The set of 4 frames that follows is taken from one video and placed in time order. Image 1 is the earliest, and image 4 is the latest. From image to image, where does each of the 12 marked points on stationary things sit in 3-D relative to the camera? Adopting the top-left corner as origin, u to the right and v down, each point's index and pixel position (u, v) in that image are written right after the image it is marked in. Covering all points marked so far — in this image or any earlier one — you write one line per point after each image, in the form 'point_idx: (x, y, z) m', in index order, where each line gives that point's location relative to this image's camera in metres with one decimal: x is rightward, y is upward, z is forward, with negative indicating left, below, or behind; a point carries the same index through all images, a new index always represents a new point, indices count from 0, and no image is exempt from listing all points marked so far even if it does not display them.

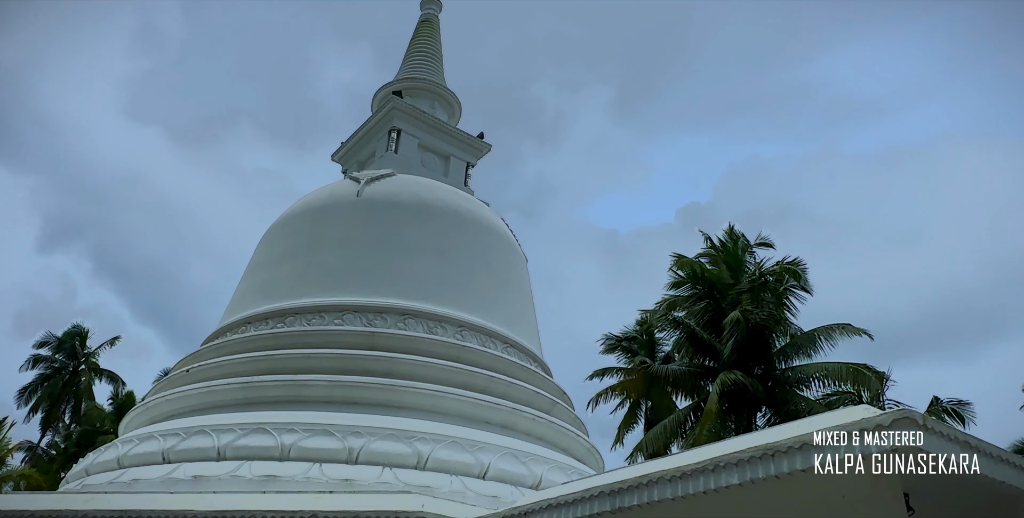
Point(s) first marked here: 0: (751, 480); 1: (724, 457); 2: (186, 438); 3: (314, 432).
0: (+1.1, -1.0, +3.1) m
1: (+1.0, -1.0, +3.3) m
2: (-2.9, -1.6, +5.9) m
3: (-1.7, -1.5, +5.8) m
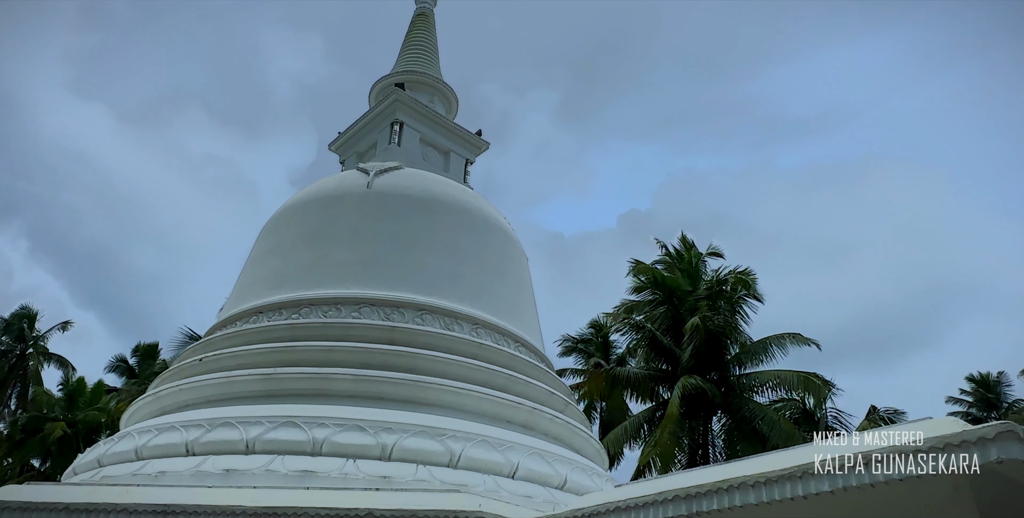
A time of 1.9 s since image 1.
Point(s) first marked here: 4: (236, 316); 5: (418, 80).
0: (+1.6, -1.1, +3.2) m
1: (+1.5, -1.0, +3.3) m
2: (-2.6, -1.5, +5.7) m
3: (-1.4, -1.4, +5.7) m
4: (-3.2, -0.7, +7.7) m
5: (-1.6, +3.0, +11.2) m
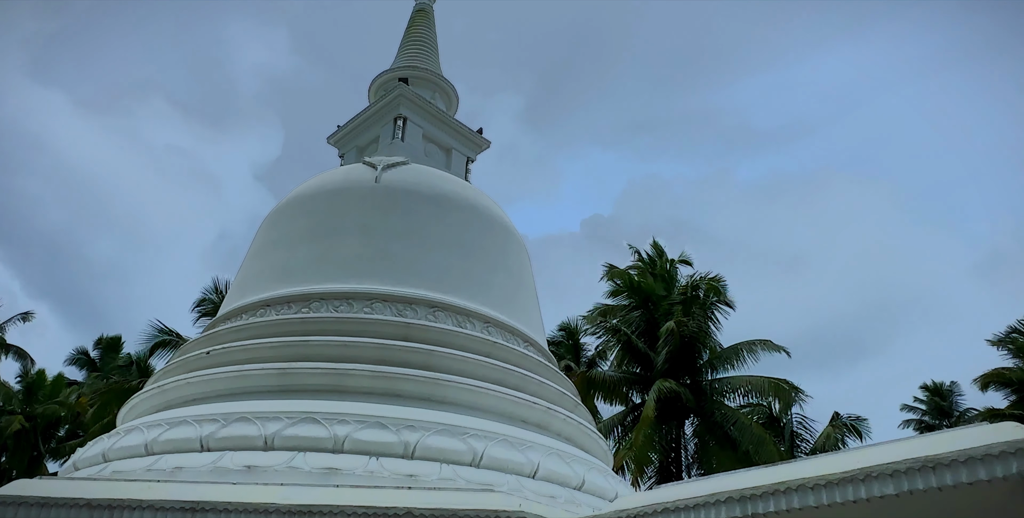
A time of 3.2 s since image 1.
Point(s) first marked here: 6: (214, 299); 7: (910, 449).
0: (+1.9, -1.1, +3.2) m
1: (+1.8, -1.0, +3.3) m
2: (-2.3, -1.4, +5.5) m
3: (-1.2, -1.4, +5.6) m
4: (-3.0, -0.6, +7.5) m
5: (-1.5, +3.0, +11.1) m
6: (-8.8, -1.2, +19.4) m
7: (+2.0, -0.9, +3.3) m
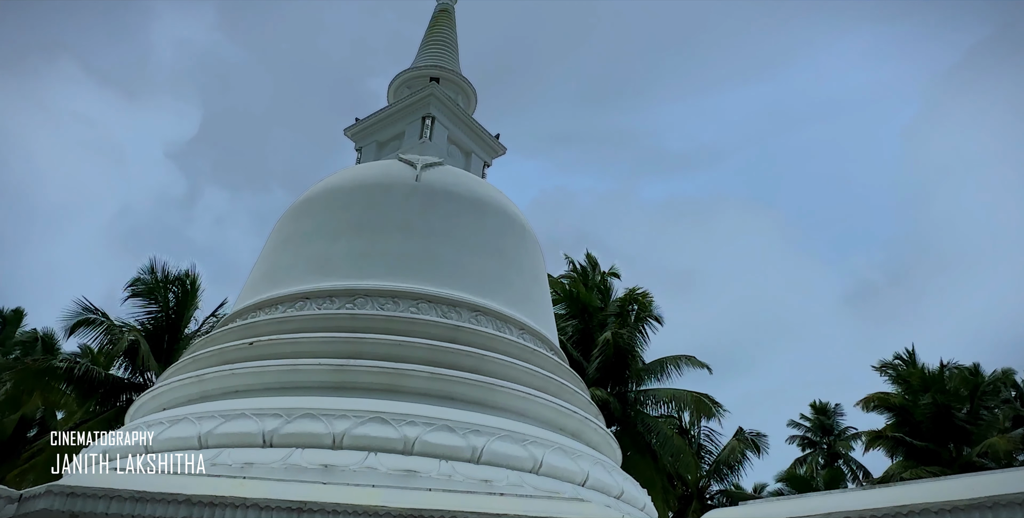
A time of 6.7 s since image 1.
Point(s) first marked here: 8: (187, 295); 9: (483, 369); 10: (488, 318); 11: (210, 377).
0: (+2.7, -1.3, +3.5) m
1: (+2.6, -1.3, +3.6) m
2: (-1.8, -1.3, +5.4) m
3: (-0.6, -1.4, +5.5) m
4: (-2.6, -0.4, +7.2) m
5: (-1.2, +3.0, +11.0) m
6: (-9.6, -0.6, +18.4) m
7: (+2.8, -1.2, +3.7) m
8: (-8.9, -1.0, +18.6) m
9: (-0.3, -1.1, +6.7) m
10: (-0.3, -0.6, +7.4) m
11: (-2.8, -1.1, +6.2) m
